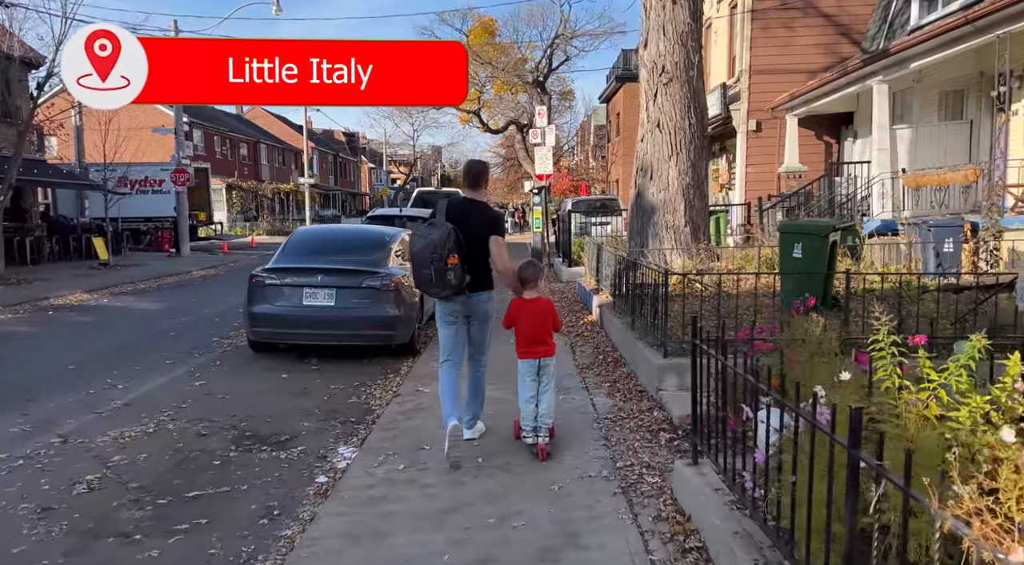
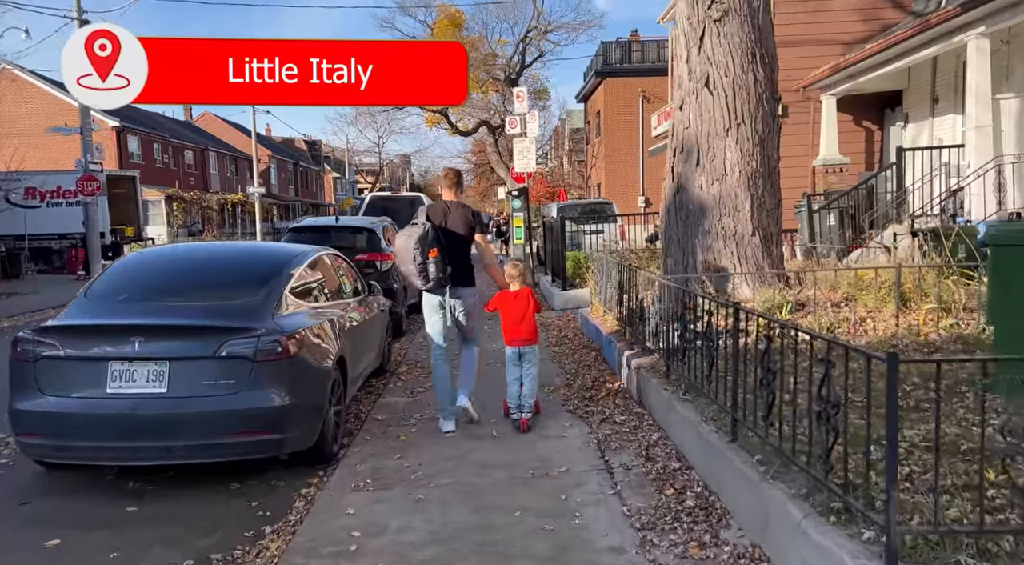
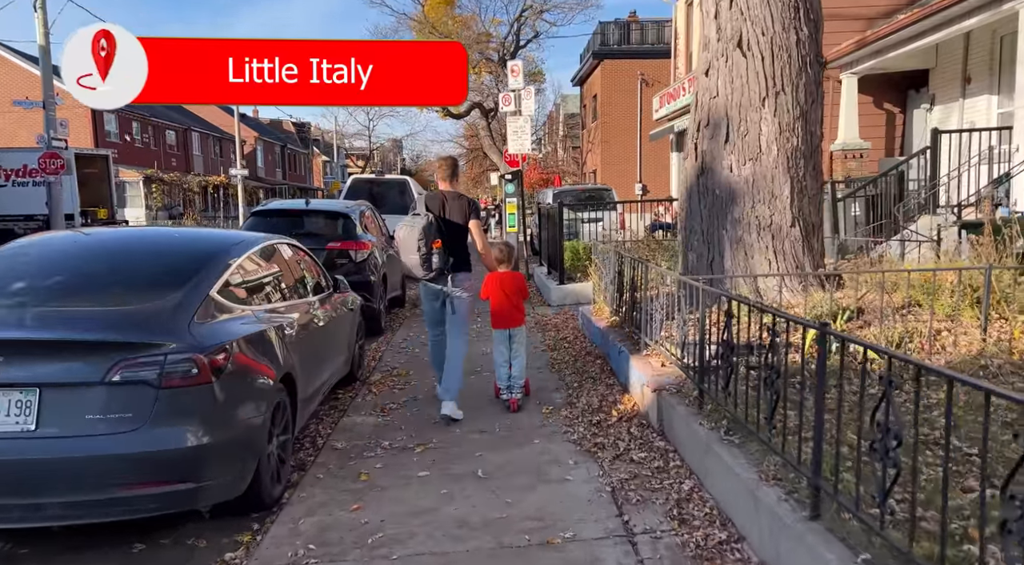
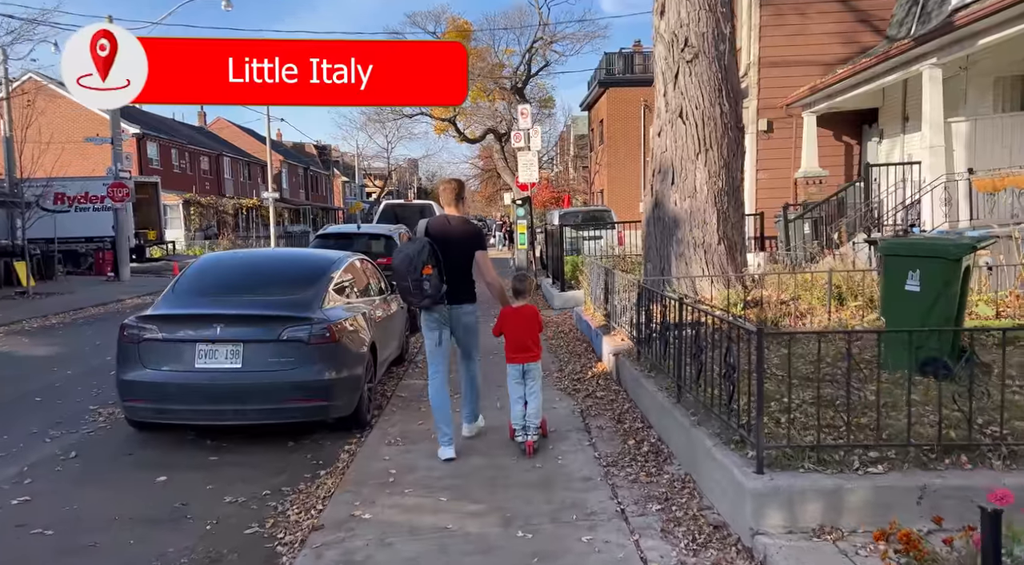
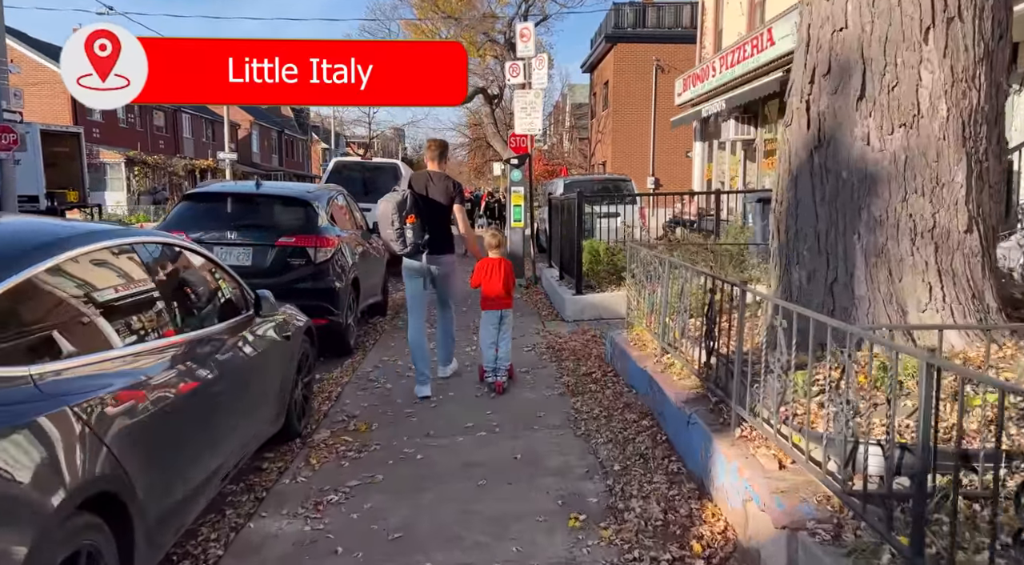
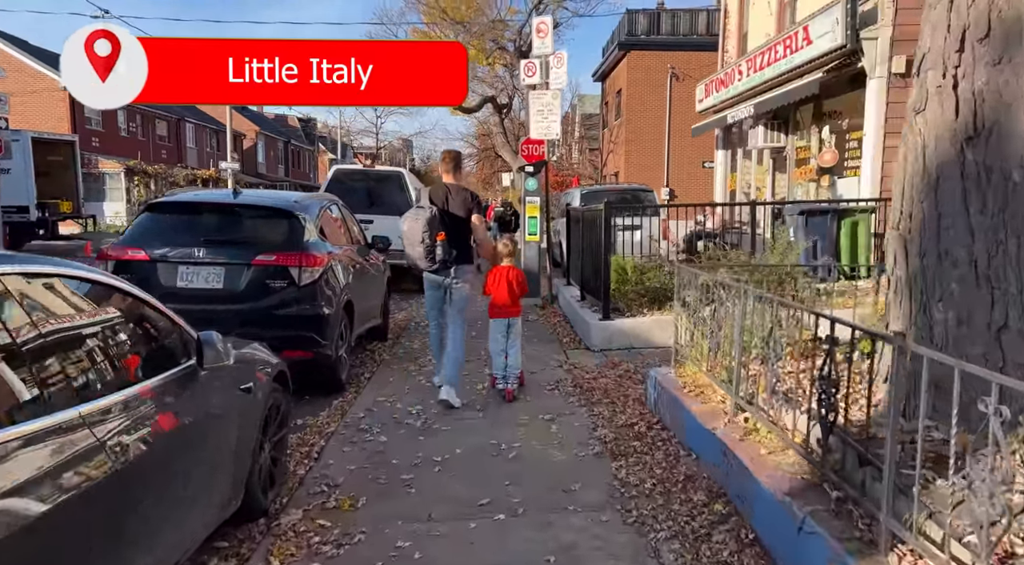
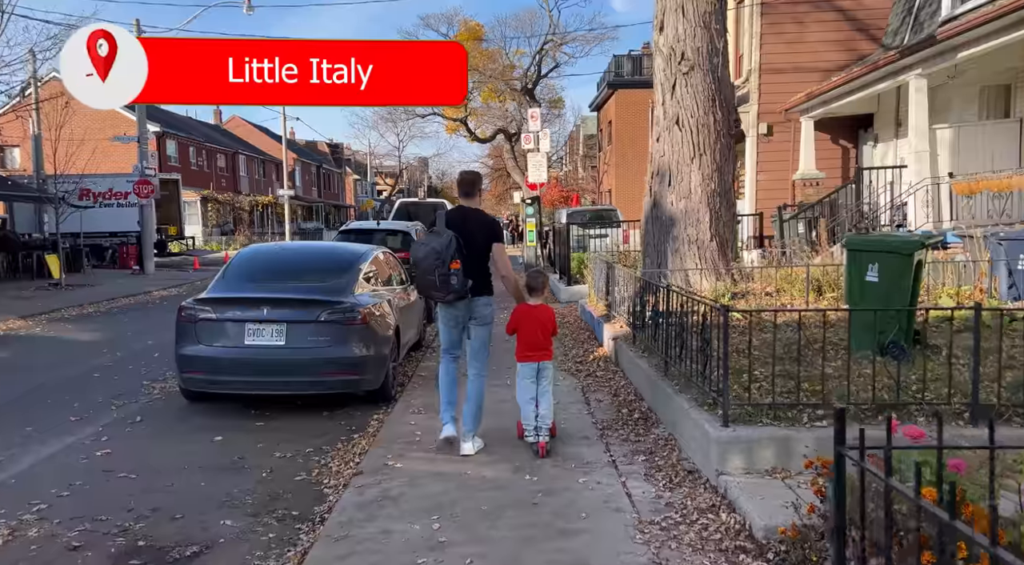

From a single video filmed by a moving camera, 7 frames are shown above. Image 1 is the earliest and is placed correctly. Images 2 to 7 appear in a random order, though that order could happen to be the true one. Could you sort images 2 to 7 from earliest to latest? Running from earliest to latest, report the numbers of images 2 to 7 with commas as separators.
7, 4, 2, 3, 5, 6
